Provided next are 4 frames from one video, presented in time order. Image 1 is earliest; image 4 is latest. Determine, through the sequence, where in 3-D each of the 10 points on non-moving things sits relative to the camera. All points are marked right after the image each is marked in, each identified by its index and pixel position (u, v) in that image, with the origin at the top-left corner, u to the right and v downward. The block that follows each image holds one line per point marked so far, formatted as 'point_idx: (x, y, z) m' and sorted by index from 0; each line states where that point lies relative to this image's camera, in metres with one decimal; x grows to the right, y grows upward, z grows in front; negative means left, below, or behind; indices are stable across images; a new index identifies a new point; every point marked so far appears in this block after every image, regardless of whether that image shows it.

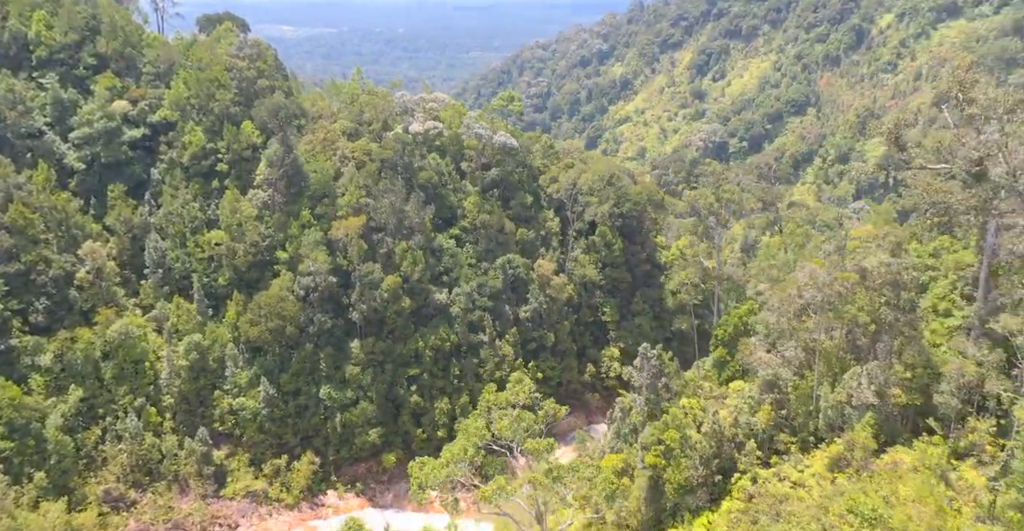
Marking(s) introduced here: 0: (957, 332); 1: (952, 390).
0: (+11.0, -1.7, +19.0) m
1: (+9.9, -2.8, +17.3) m
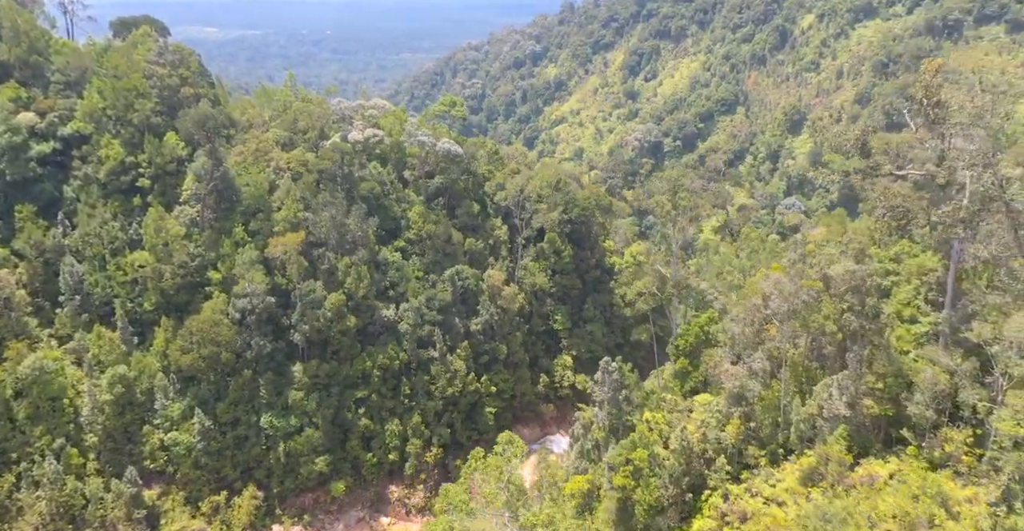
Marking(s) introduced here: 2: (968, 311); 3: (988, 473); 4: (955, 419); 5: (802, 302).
0: (+10.1, -1.8, +18.7) m
1: (+9.2, -3.0, +16.9) m
2: (+10.4, -1.1, +17.5) m
3: (+9.8, -4.3, +15.9) m
4: (+9.9, -3.4, +17.1) m
5: (+7.3, -1.0, +19.4) m
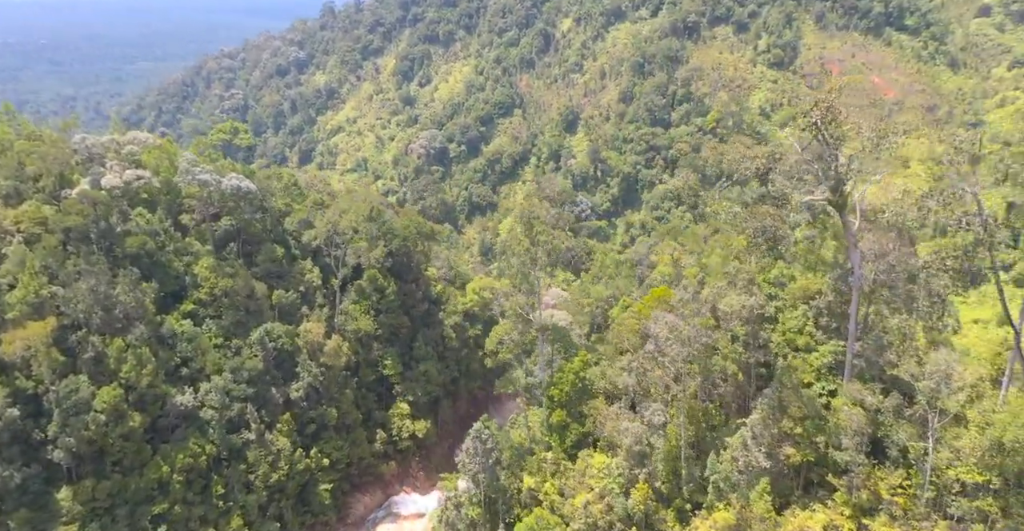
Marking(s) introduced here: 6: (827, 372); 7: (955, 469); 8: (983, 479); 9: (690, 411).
0: (+7.1, -2.3, +17.3) m
1: (+6.8, -3.5, +15.2) m
2: (+7.7, -1.5, +16.2) m
3: (+7.8, -4.7, +14.5) m
4: (+7.5, -3.9, +15.7) m
5: (+4.2, -1.8, +17.2) m
6: (+6.9, -2.3, +16.8) m
7: (+7.9, -3.6, +13.8) m
8: (+8.1, -3.7, +13.3) m
9: (+4.1, -3.4, +17.9) m
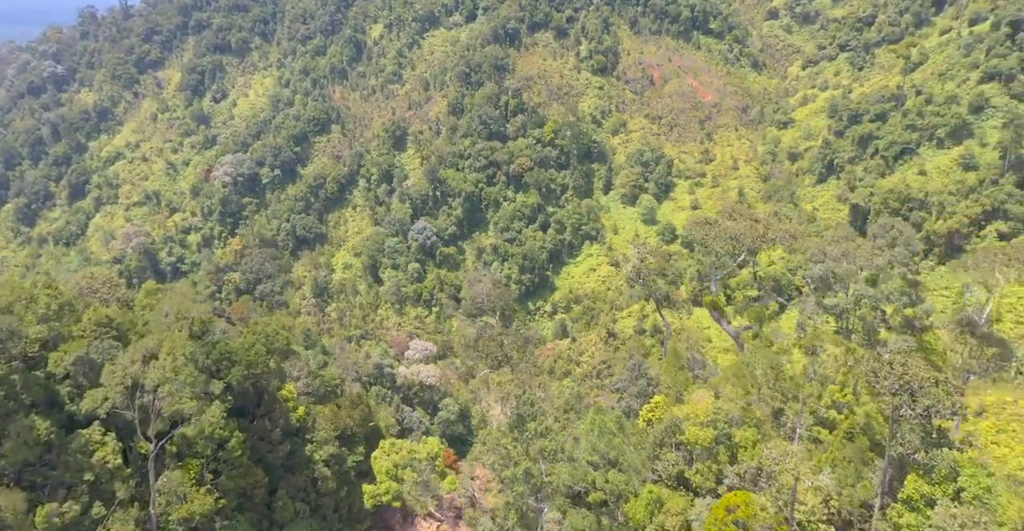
0: (+7.7, -5.0, +10.0) m
1: (+8.0, -6.3, +7.9) m
2: (+8.5, -4.2, +9.1) m
3: (+9.3, -7.4, +7.4) m
4: (+8.6, -6.6, +8.6) m
5: (+4.9, -4.8, +9.2) m
6: (+7.6, -5.1, +9.5) m
7: (+9.4, -6.2, +6.8) m
8: (+9.7, -6.3, +6.4) m
9: (+4.8, -6.4, +9.9) m
